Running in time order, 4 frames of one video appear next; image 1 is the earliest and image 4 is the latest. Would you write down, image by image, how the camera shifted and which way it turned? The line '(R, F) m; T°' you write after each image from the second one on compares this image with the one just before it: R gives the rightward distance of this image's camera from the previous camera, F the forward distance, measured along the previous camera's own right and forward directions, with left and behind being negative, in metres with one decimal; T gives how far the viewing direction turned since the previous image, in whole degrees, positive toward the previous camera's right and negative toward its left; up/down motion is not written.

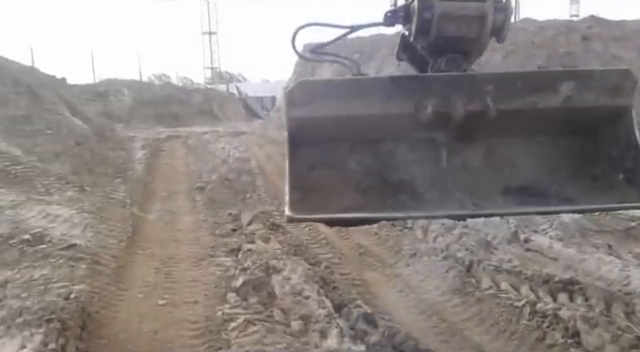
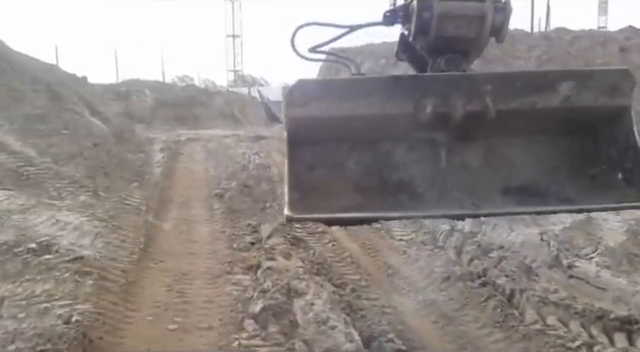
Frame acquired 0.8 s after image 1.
(-0.1, +0.4) m; -2°
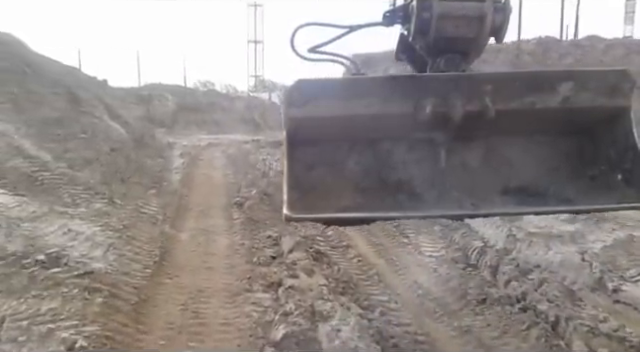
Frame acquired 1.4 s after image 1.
(-0.1, +0.4) m; -2°
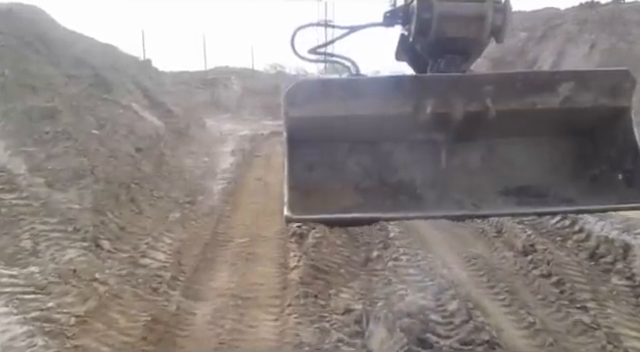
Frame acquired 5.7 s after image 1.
(-0.3, +2.9) m; -7°
